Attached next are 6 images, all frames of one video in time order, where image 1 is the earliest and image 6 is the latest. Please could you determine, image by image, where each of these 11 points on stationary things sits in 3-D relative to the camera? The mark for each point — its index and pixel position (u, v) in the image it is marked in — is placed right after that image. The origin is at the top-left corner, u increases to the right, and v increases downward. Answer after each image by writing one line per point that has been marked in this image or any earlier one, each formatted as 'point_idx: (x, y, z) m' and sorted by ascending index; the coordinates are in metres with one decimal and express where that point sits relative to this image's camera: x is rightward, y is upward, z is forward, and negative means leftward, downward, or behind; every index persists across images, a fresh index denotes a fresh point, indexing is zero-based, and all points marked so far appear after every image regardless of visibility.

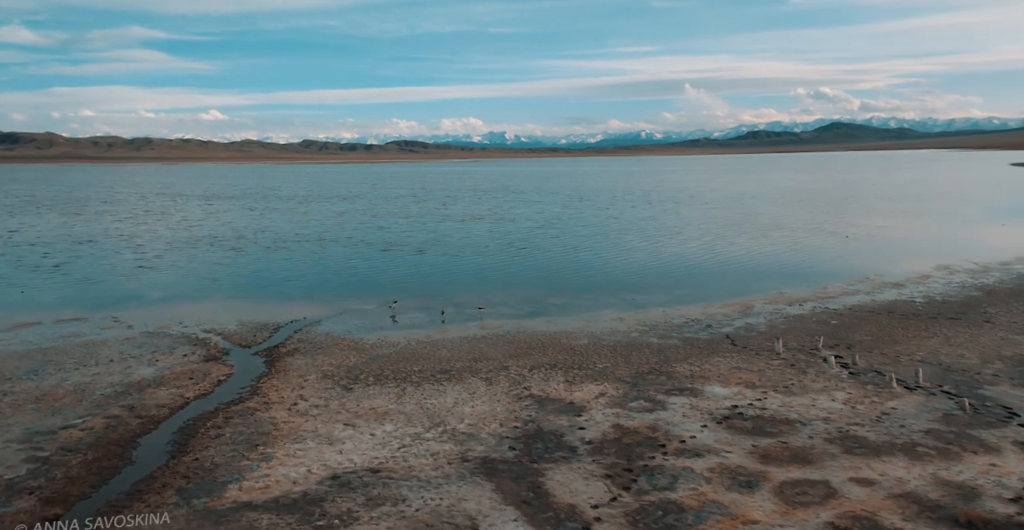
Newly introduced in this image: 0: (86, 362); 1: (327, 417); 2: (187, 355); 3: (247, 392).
0: (-8.3, -1.9, +12.3) m
1: (-2.7, -2.2, +9.1) m
2: (-6.6, -1.8, +12.7) m
3: (-4.2, -2.1, +10.2) m
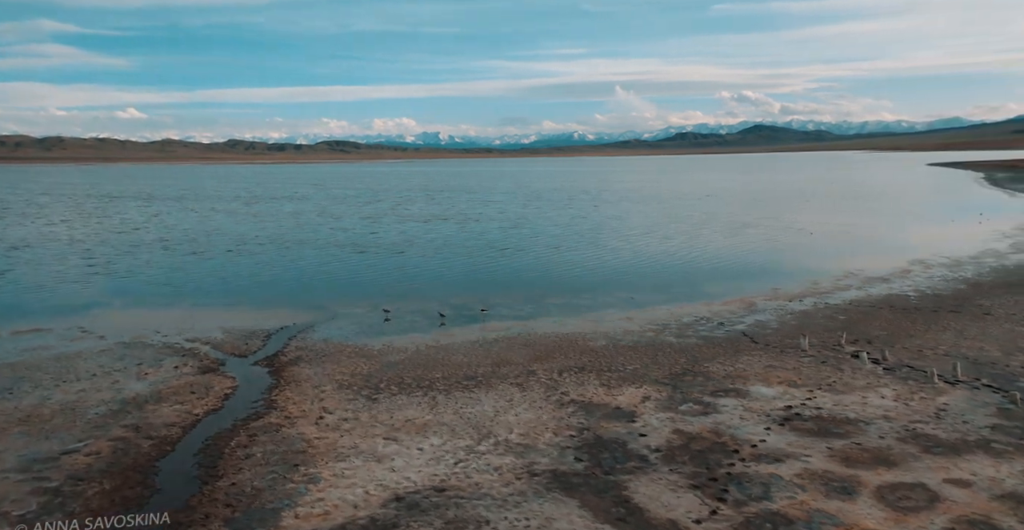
0: (-7.9, -1.9, +11.1) m
1: (-2.0, -2.2, +8.4) m
2: (-6.2, -1.9, +11.7) m
3: (-3.6, -2.1, +9.4) m
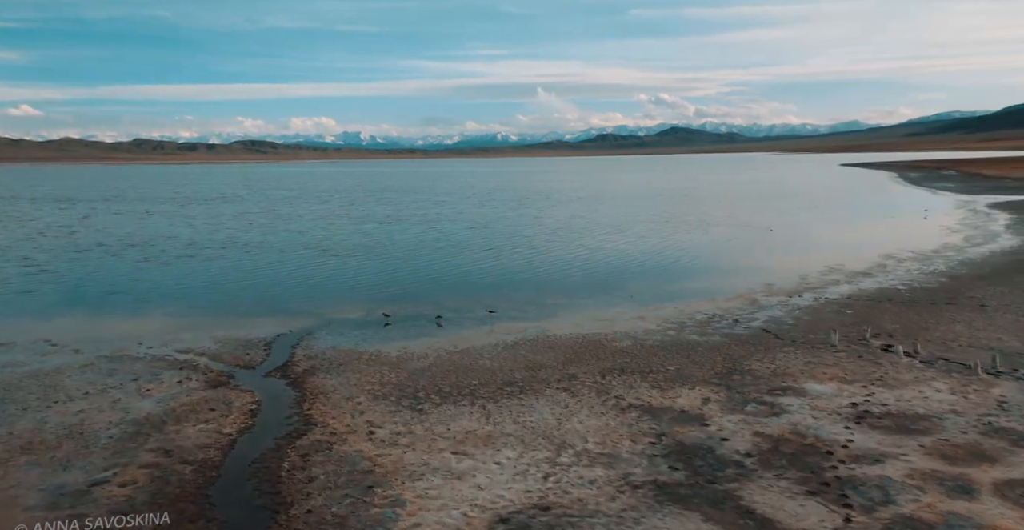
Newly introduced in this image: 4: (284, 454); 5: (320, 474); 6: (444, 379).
0: (-7.2, -2.0, +9.9) m
1: (-1.1, -2.2, +7.7) m
2: (-5.6, -1.9, +10.6) m
3: (-2.8, -2.1, +8.5) m
4: (-2.7, -2.3, +7.5) m
5: (-2.1, -2.3, +7.0) m
6: (-1.1, -1.9, +10.5) m
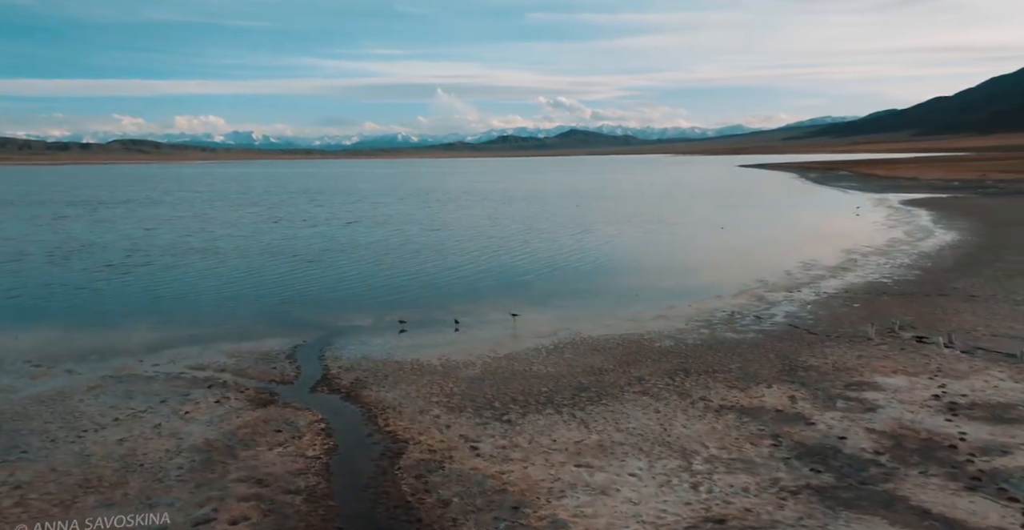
0: (-6.0, -2.2, +8.7) m
1: (+0.3, -2.2, +7.2) m
2: (-4.5, -2.0, +9.6) m
3: (-1.5, -2.2, +7.8) m
4: (-1.3, -2.3, +6.8) m
5: (-0.6, -2.3, +6.4) m
6: (0.0, -1.9, +10.0) m
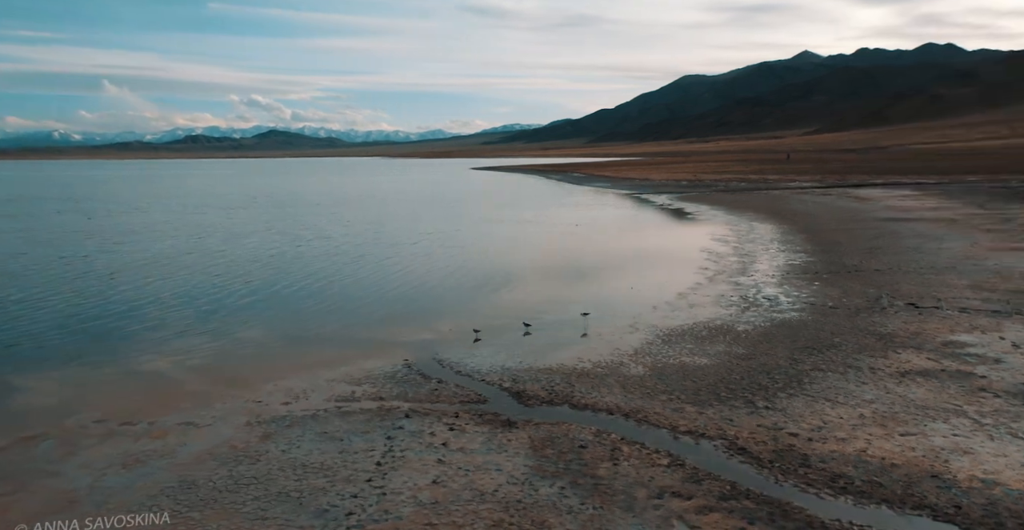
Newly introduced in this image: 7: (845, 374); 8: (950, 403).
0: (-2.0, -2.4, +7.2) m
1: (+4.4, -2.1, +7.9) m
2: (-0.9, -2.2, +8.5) m
3: (+2.5, -2.2, +7.9) m
4: (+3.1, -2.3, +7.0) m
5: (+3.9, -2.3, +6.8) m
6: (+3.2, -1.9, +10.4) m
7: (+5.5, -1.8, +10.4) m
8: (+6.1, -1.9, +8.9) m
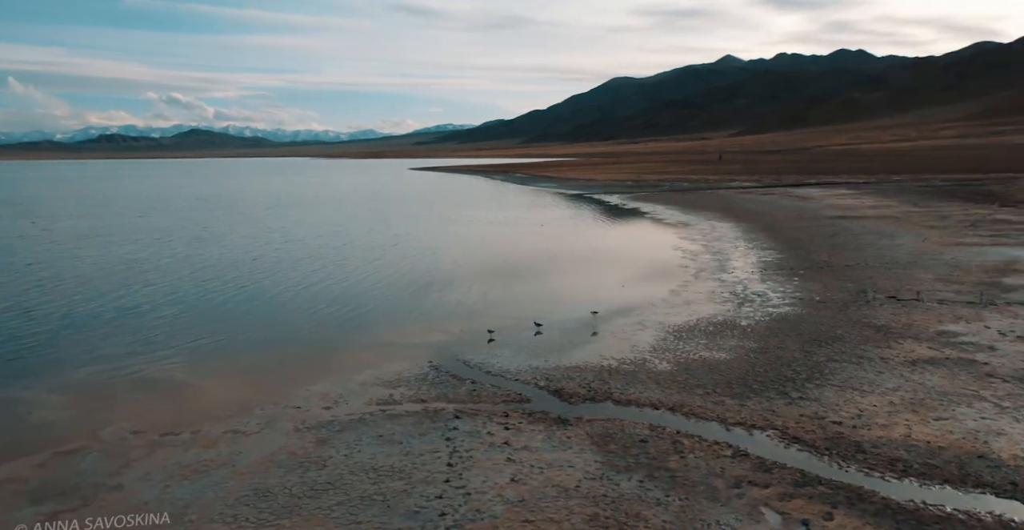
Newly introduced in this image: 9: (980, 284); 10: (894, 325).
0: (-1.1, -2.4, +7.2) m
1: (+5.2, -2.1, +8.4) m
2: (-0.1, -2.2, +8.6) m
3: (+3.3, -2.1, +8.2) m
4: (+3.9, -2.2, +7.4) m
5: (+4.7, -2.2, +7.2) m
6: (+3.7, -1.8, +10.8) m
7: (+6.0, -1.7, +11.0) m
8: (+6.8, -1.9, +9.5) m
9: (+13.5, -0.6, +18.2) m
10: (+8.2, -1.3, +13.7) m
